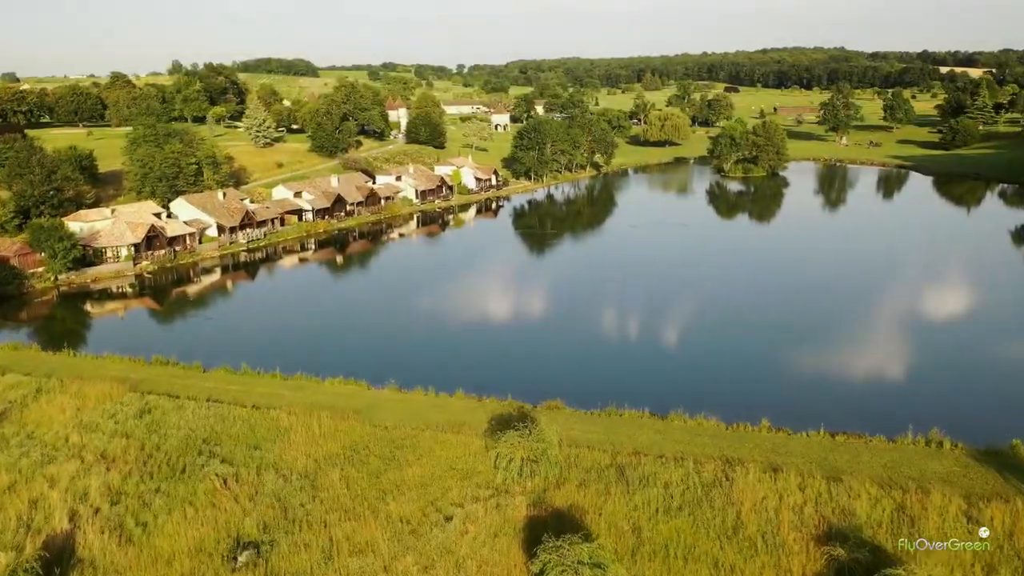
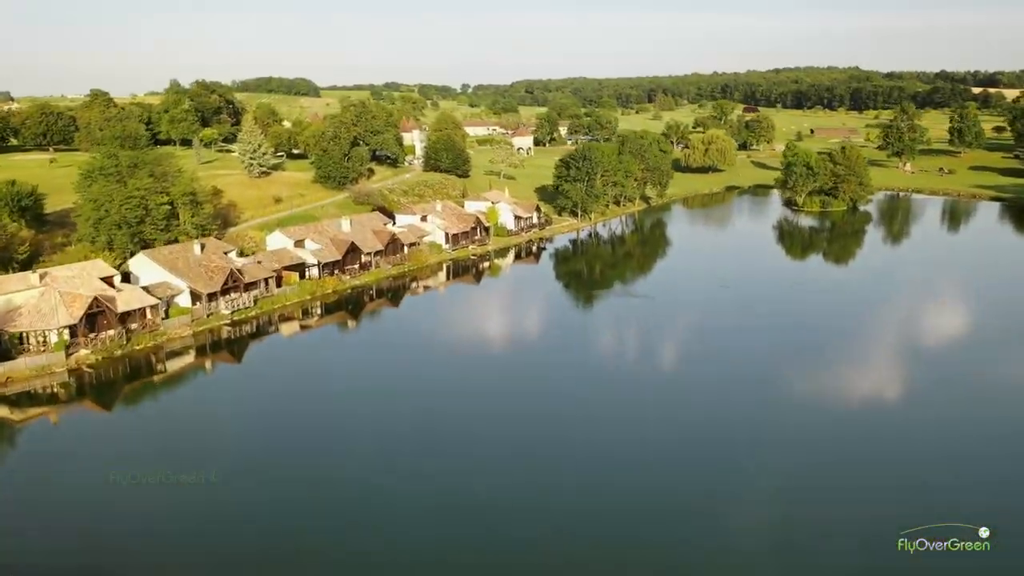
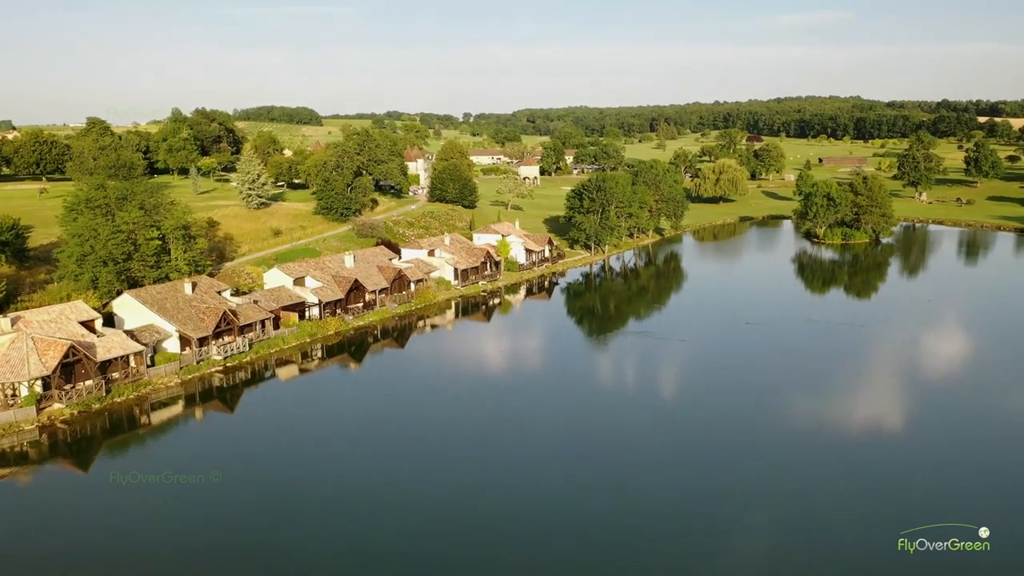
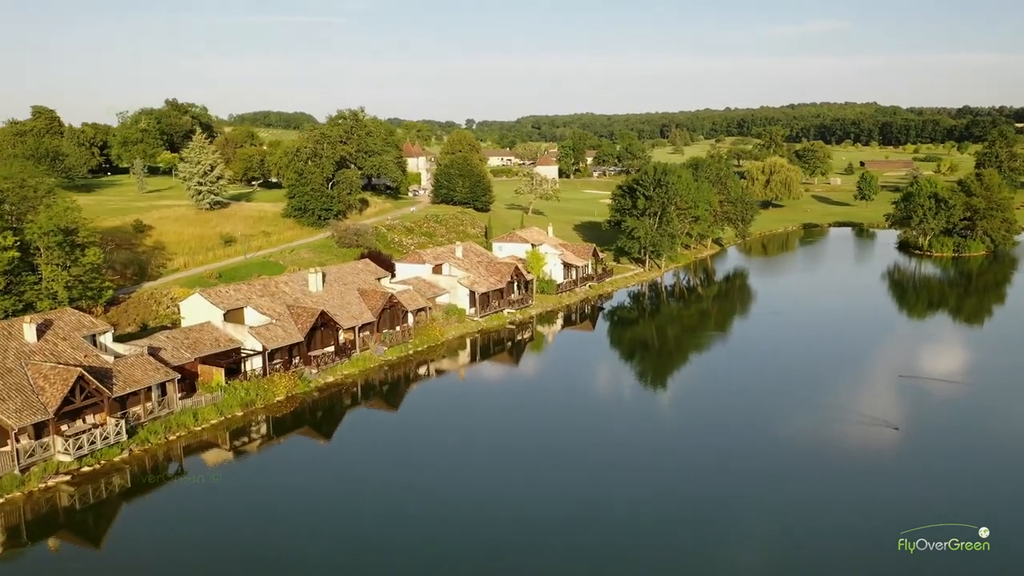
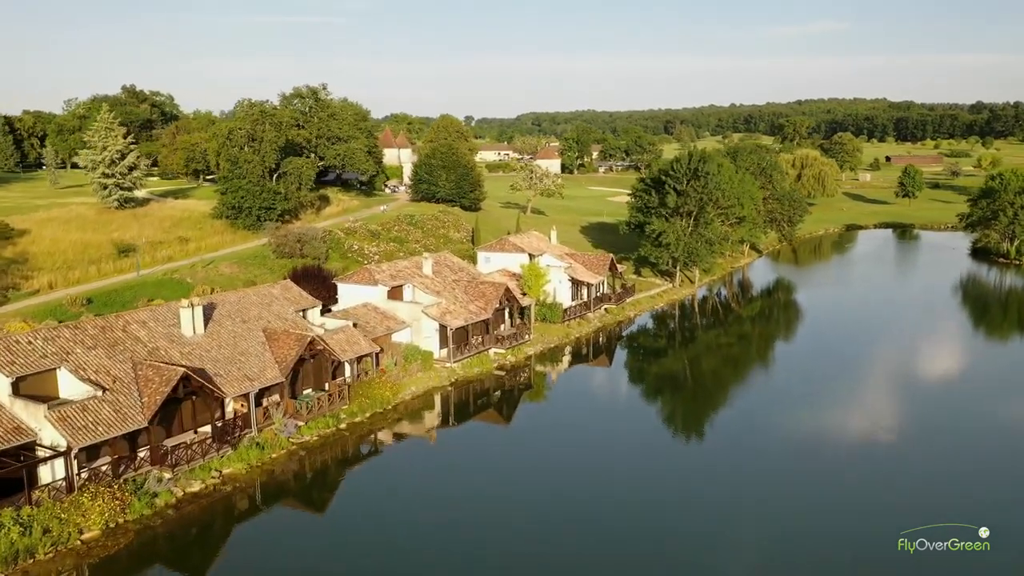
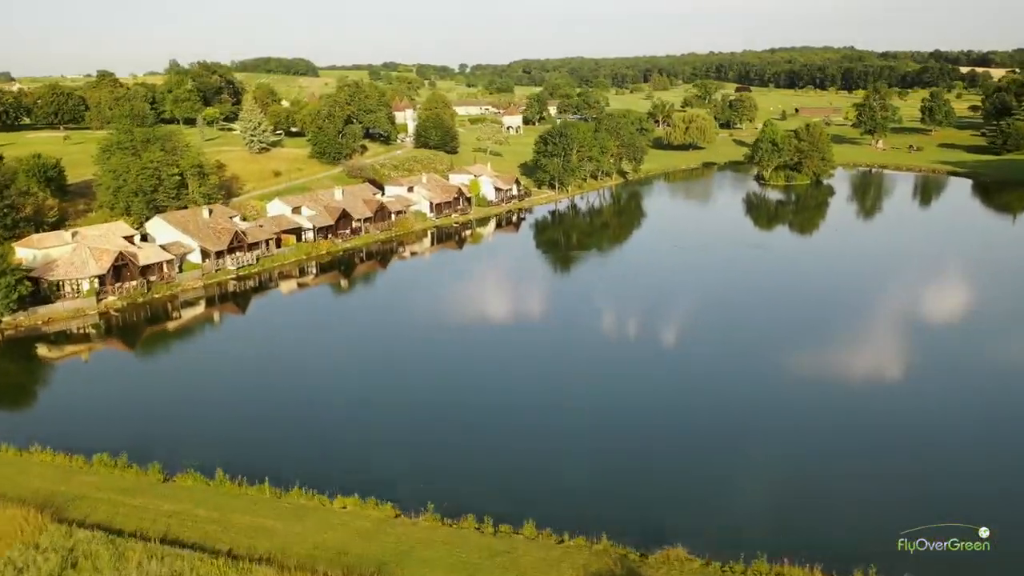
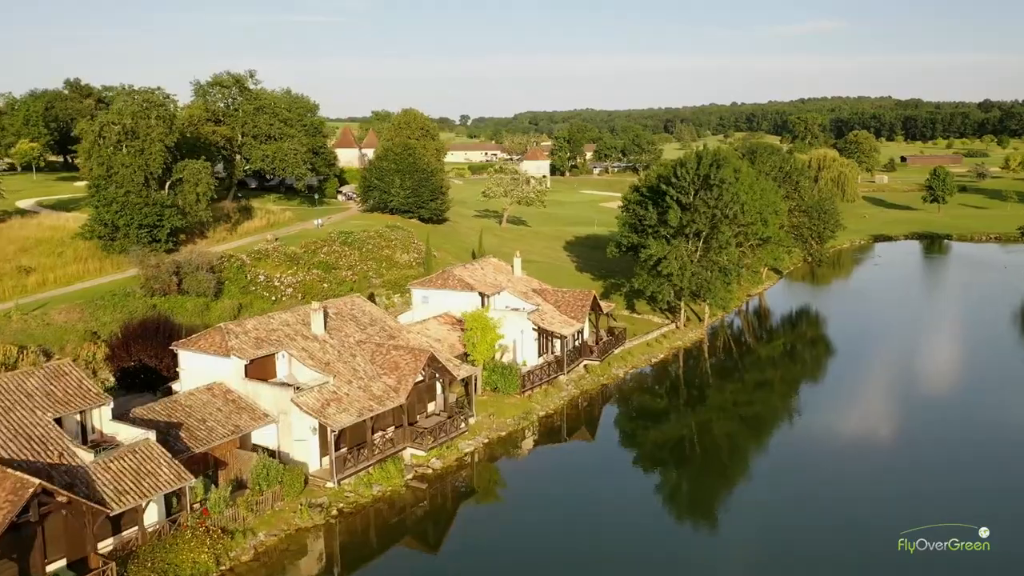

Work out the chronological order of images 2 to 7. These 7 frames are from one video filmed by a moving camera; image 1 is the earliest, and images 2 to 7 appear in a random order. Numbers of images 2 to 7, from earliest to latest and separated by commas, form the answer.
6, 2, 3, 4, 5, 7
